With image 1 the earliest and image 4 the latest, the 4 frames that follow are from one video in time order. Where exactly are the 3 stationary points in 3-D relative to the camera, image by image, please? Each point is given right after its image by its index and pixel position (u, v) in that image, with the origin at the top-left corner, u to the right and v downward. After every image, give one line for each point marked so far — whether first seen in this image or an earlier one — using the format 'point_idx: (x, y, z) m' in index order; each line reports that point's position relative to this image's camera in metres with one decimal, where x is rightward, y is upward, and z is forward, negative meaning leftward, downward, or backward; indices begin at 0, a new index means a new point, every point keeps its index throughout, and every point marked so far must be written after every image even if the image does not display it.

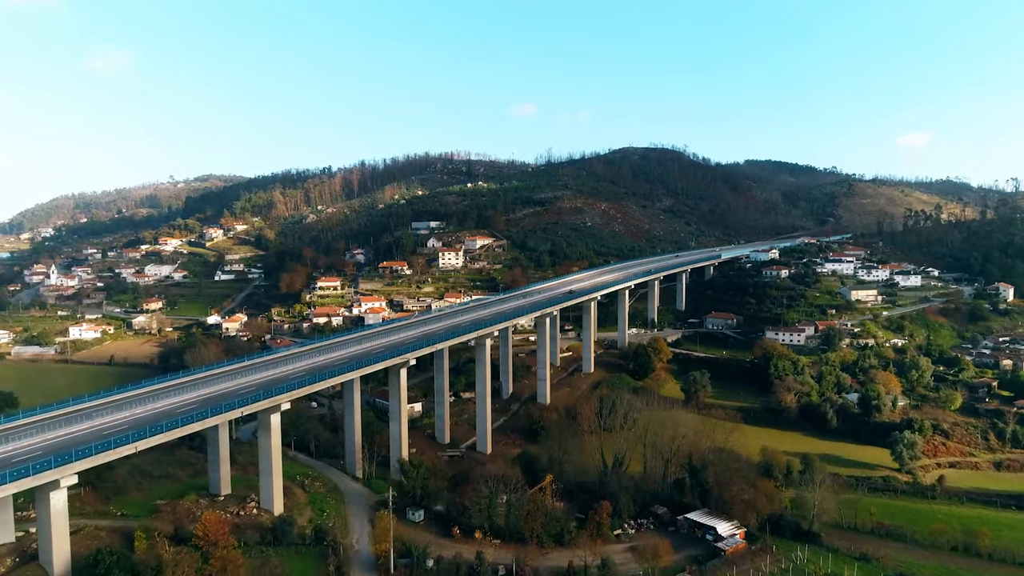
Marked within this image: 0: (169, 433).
0: (-10.4, -4.4, +18.1) m
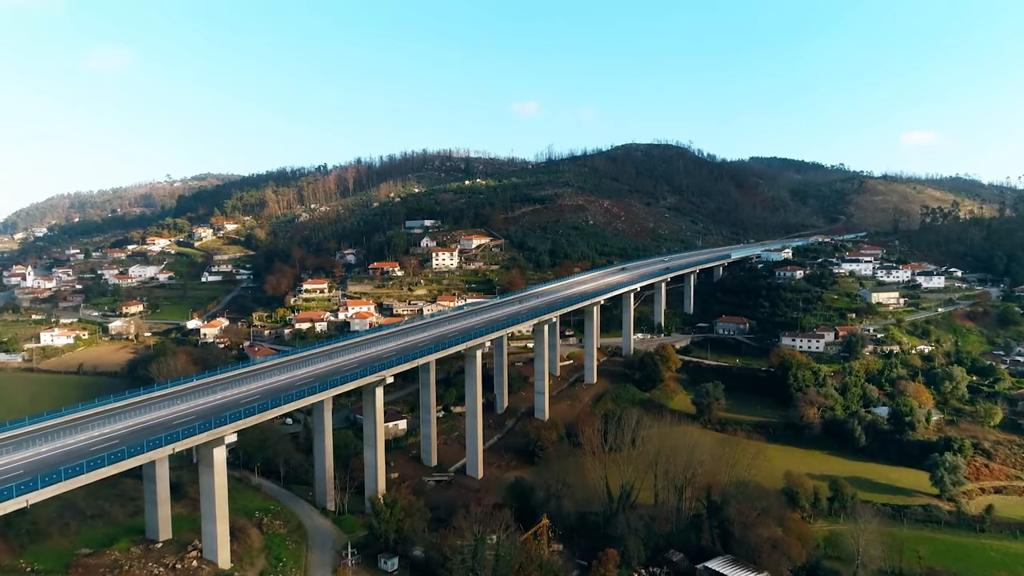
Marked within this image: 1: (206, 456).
0: (-10.7, -4.7, +14.7) m
1: (-9.2, -5.1, +18.0) m
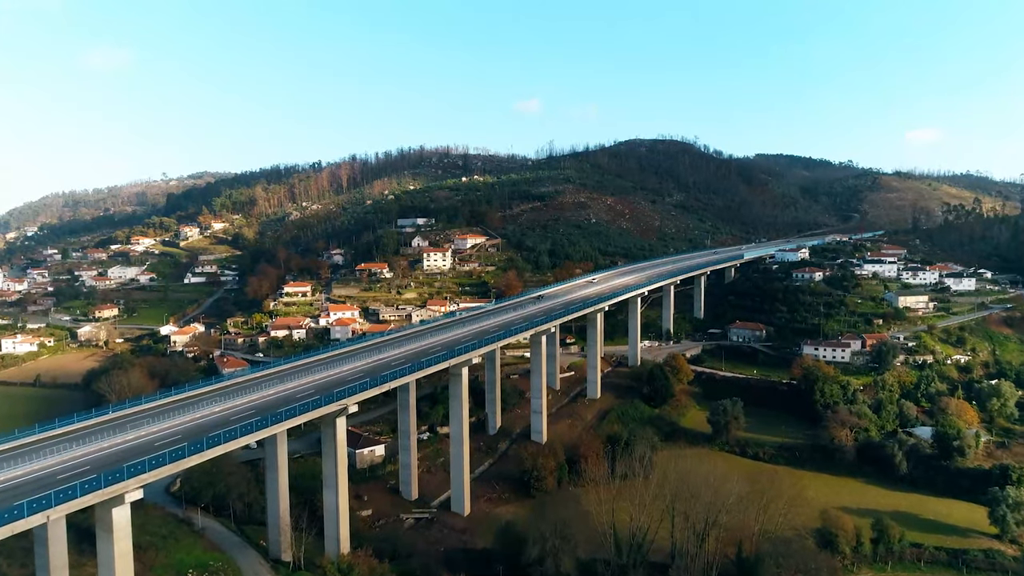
0: (-11.1, -5.0, +10.7) m
1: (-9.6, -5.4, +14.1) m
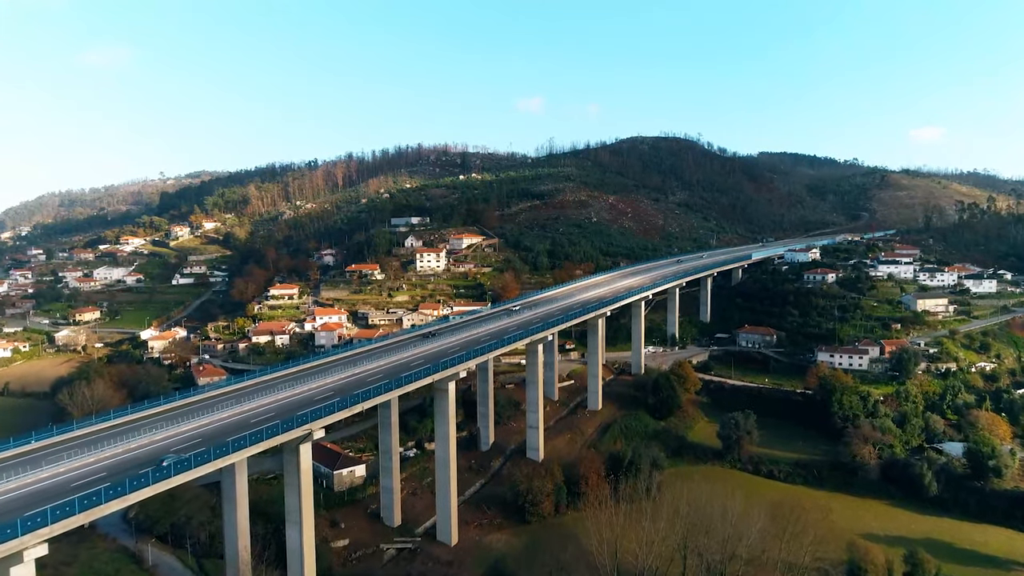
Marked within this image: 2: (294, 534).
0: (-11.5, -5.3, +8.2) m
1: (-9.9, -5.6, +11.6) m
2: (-6.4, -7.2, +17.7) m
